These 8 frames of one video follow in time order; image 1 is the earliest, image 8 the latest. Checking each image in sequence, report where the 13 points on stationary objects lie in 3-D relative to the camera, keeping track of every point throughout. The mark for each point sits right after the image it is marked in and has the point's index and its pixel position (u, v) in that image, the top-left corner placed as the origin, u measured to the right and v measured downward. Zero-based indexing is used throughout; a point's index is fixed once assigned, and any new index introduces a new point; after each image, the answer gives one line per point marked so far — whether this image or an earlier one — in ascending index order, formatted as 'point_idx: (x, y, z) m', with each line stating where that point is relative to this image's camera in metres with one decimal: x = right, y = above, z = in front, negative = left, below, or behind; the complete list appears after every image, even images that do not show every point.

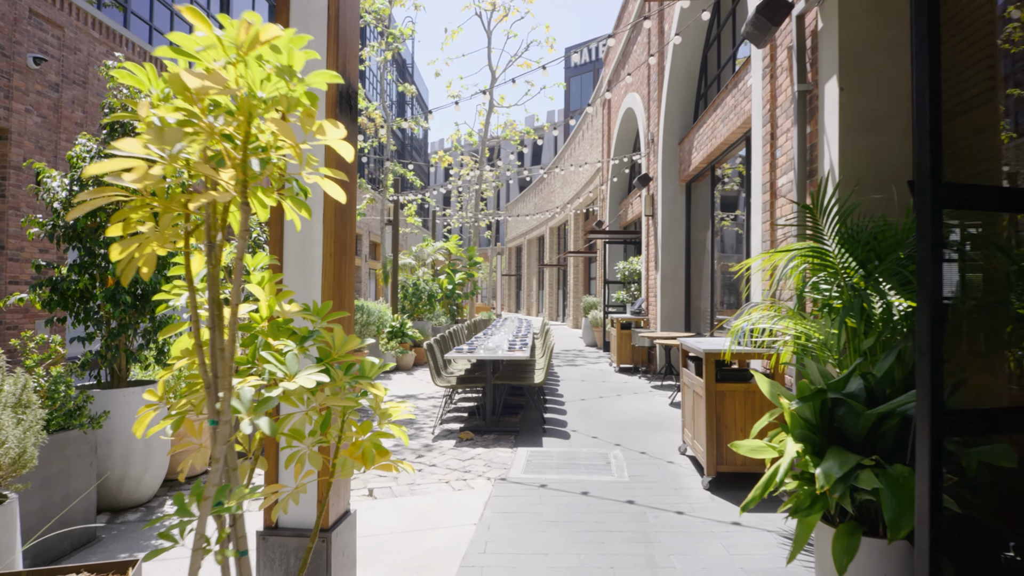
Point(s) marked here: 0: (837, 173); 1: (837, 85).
0: (+1.6, +0.6, +3.2) m
1: (+1.6, +1.0, +3.2) m
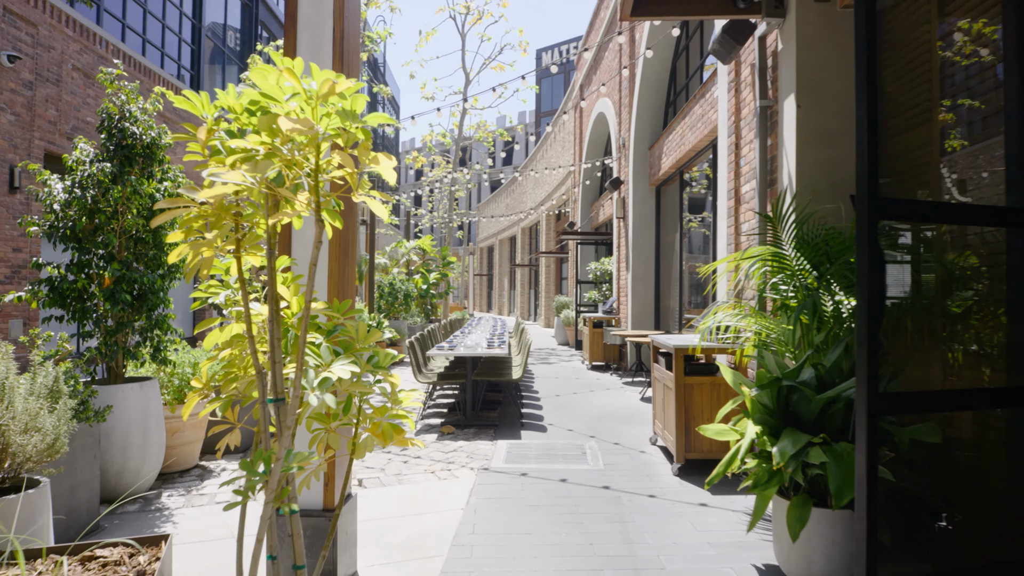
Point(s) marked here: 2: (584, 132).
0: (+1.6, +0.6, +3.4) m
1: (+1.6, +1.0, +3.5) m
2: (+1.5, +3.2, +13.0) m
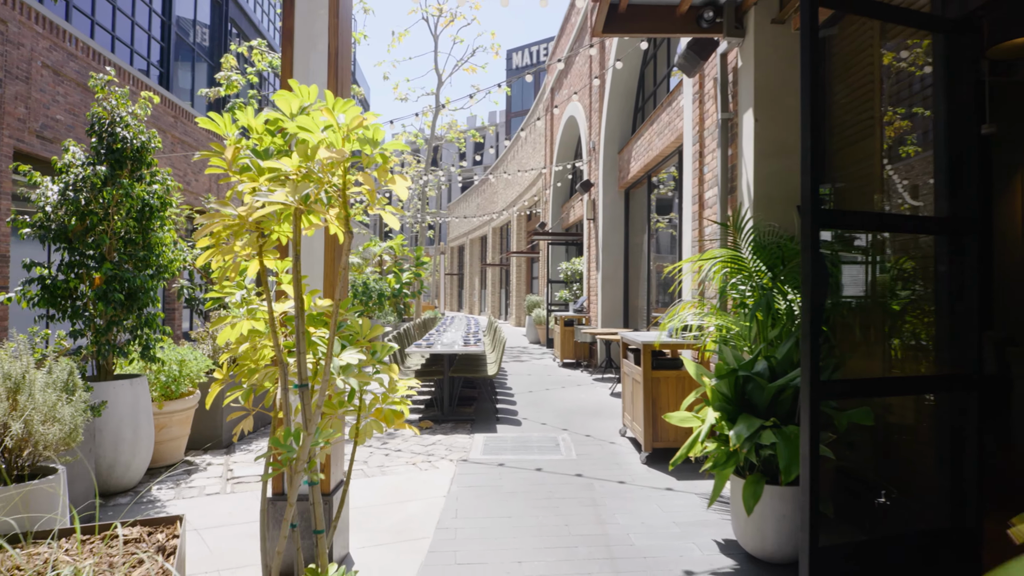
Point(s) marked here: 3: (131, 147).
0: (+1.4, +0.6, +3.7) m
1: (+1.4, +1.0, +3.8) m
2: (+0.9, +3.2, +13.3) m
3: (-2.2, +0.8, +3.7) m
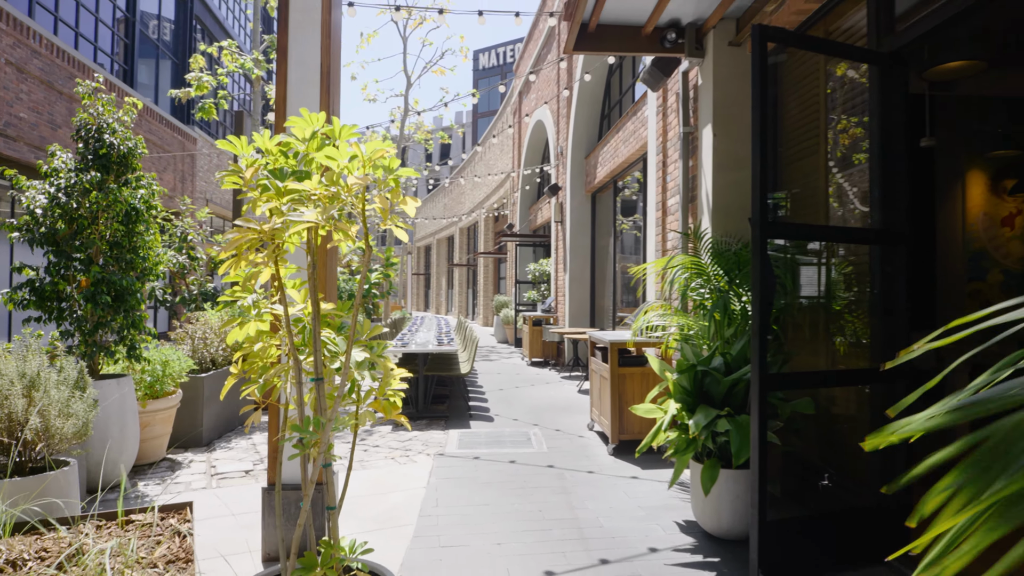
0: (+1.3, +0.6, +4.0) m
1: (+1.3, +1.0, +4.1) m
2: (+0.2, +3.2, +13.6) m
3: (-2.4, +0.8, +3.8) m
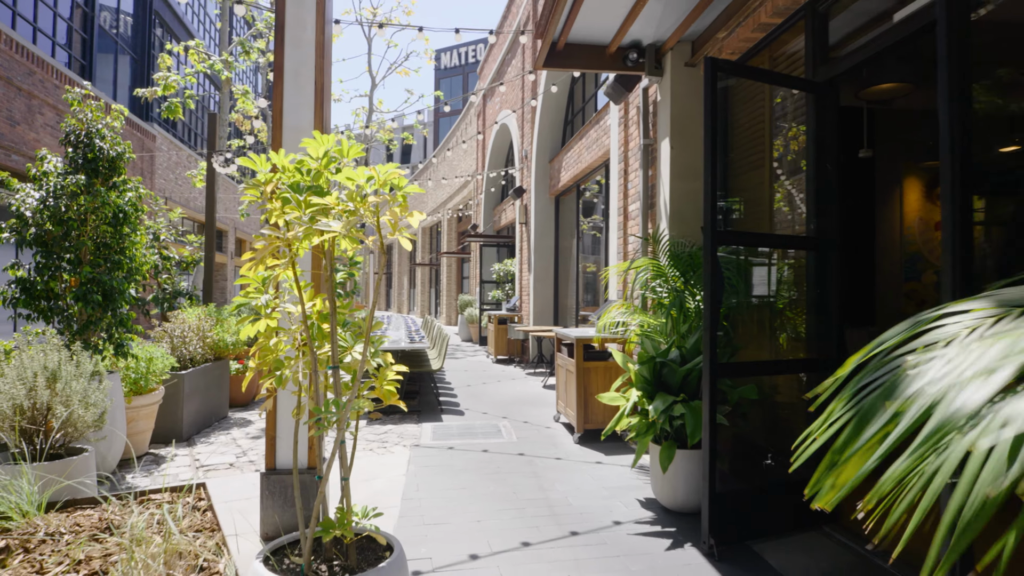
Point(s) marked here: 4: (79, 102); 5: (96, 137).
0: (+1.1, +0.6, +4.4) m
1: (+1.1, +1.0, +4.4) m
2: (-0.6, +3.2, +13.8) m
3: (-2.5, +0.8, +4.0) m
4: (-2.8, +1.2, +4.0) m
5: (-2.6, +0.9, +3.9) m
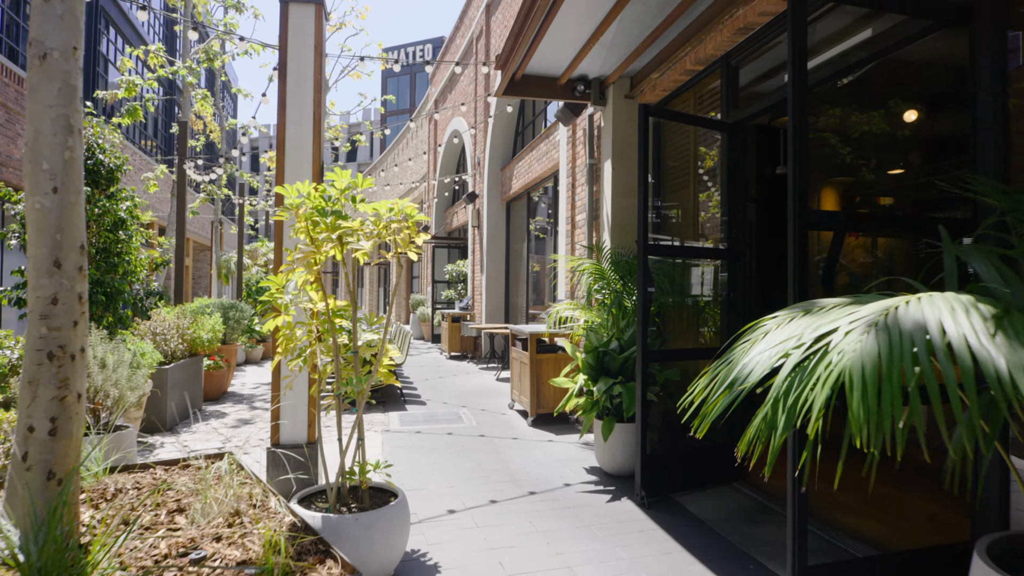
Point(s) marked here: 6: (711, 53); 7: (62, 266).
0: (+0.8, +0.5, +5.1) m
1: (+0.8, +1.0, +5.1) m
2: (-1.7, +3.2, +14.3) m
3: (-2.8, +0.8, +4.3) m
4: (-3.0, +1.2, +4.4) m
5: (-2.8, +0.9, +4.3) m
6: (+1.3, +1.5, +4.1) m
7: (-1.4, +0.1, +1.9) m
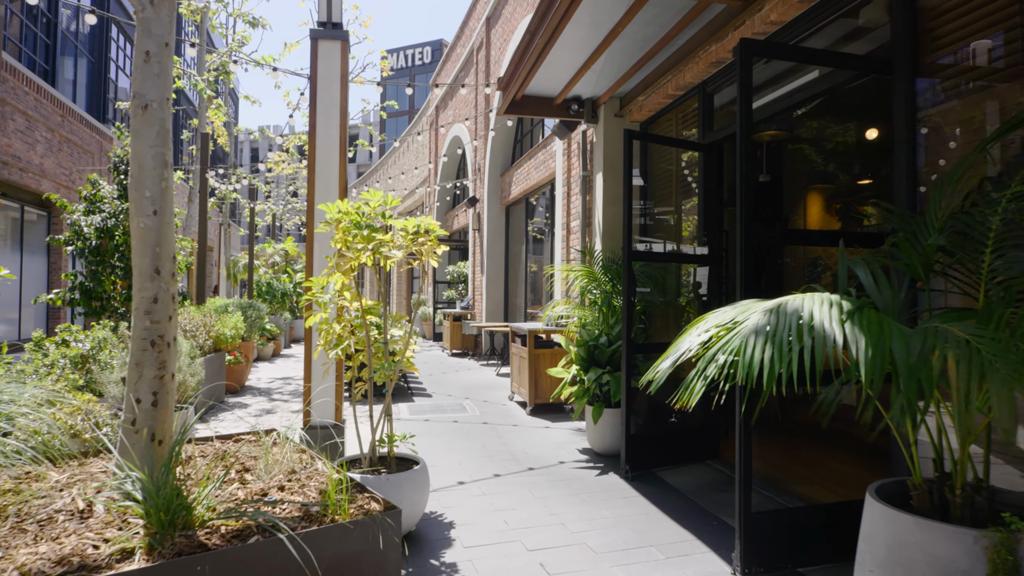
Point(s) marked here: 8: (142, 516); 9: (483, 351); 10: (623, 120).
0: (+0.8, +0.5, +5.6) m
1: (+0.8, +1.0, +5.6) m
2: (-1.7, +3.2, +14.9) m
3: (-2.8, +0.8, +4.9) m
4: (-3.0, +1.2, +4.9) m
5: (-2.8, +0.9, +4.8) m
6: (+1.3, +1.5, +4.7) m
7: (-1.4, +0.1, +2.5) m
8: (-1.2, -0.8, +2.1) m
9: (-0.5, -1.1, +11.1) m
10: (+1.0, +1.5, +5.7) m
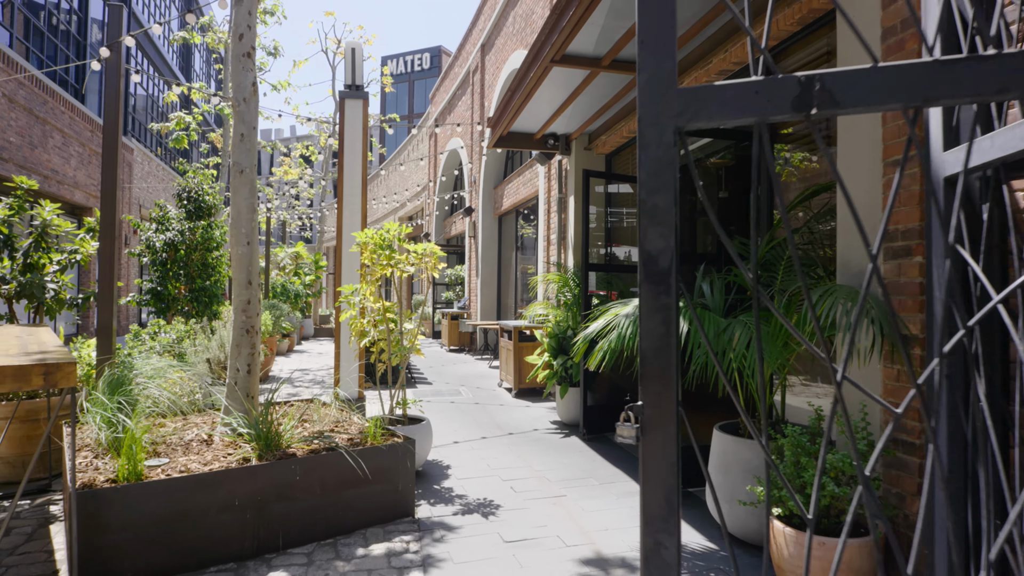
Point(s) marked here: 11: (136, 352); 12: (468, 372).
0: (+0.7, +0.5, +6.8) m
1: (+0.7, +0.9, +6.8) m
2: (-1.9, +3.2, +16.0) m
3: (-2.9, +0.8, +6.0) m
4: (-3.1, +1.1, +6.1) m
5: (-3.0, +0.9, +6.0) m
6: (+1.2, +1.5, +5.8) m
7: (-1.5, 0.0, +3.6) m
8: (-1.4, -0.8, +3.3) m
9: (-0.7, -1.1, +12.3) m
10: (+0.9, +1.5, +6.9) m
11: (-2.6, -0.4, +4.4) m
12: (-0.7, -1.3, +9.5) m
